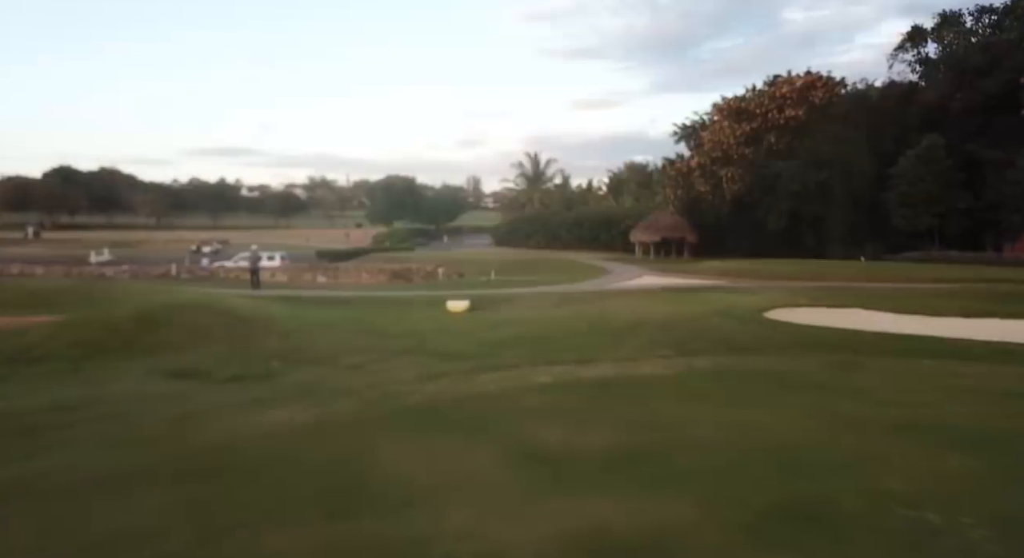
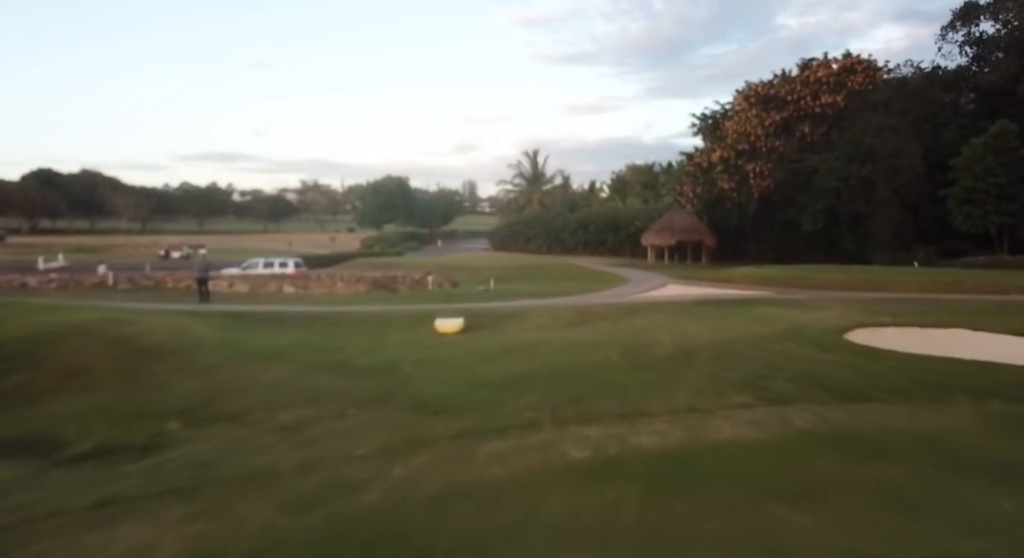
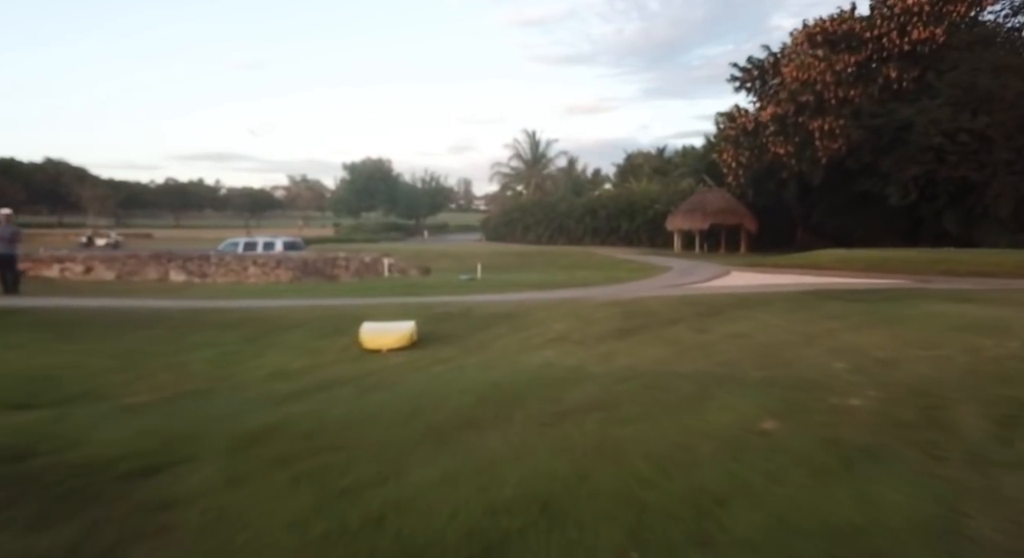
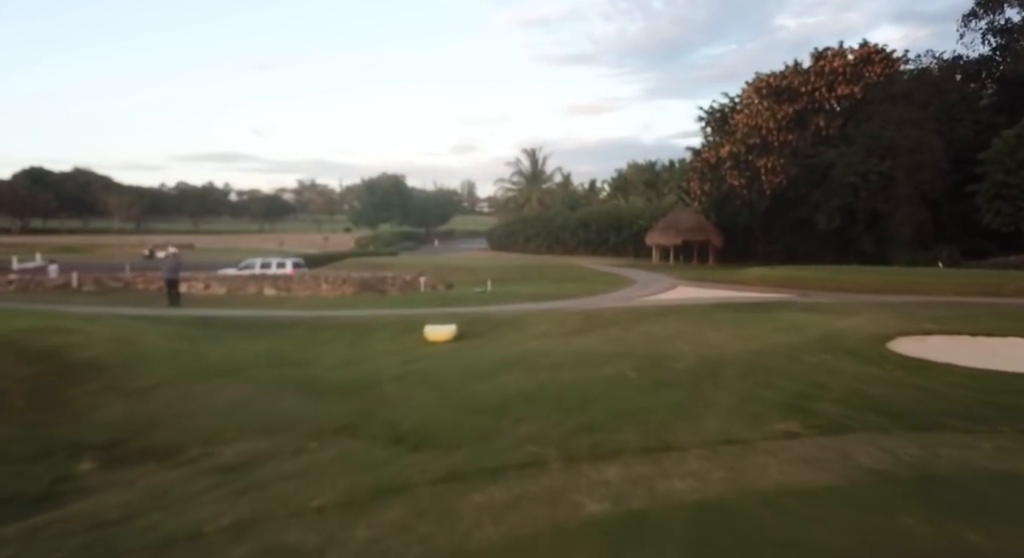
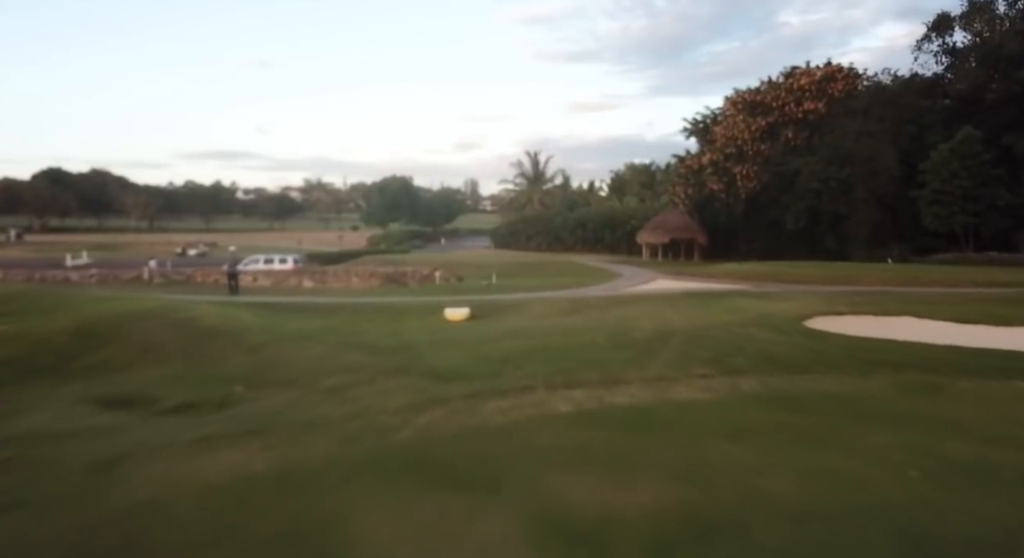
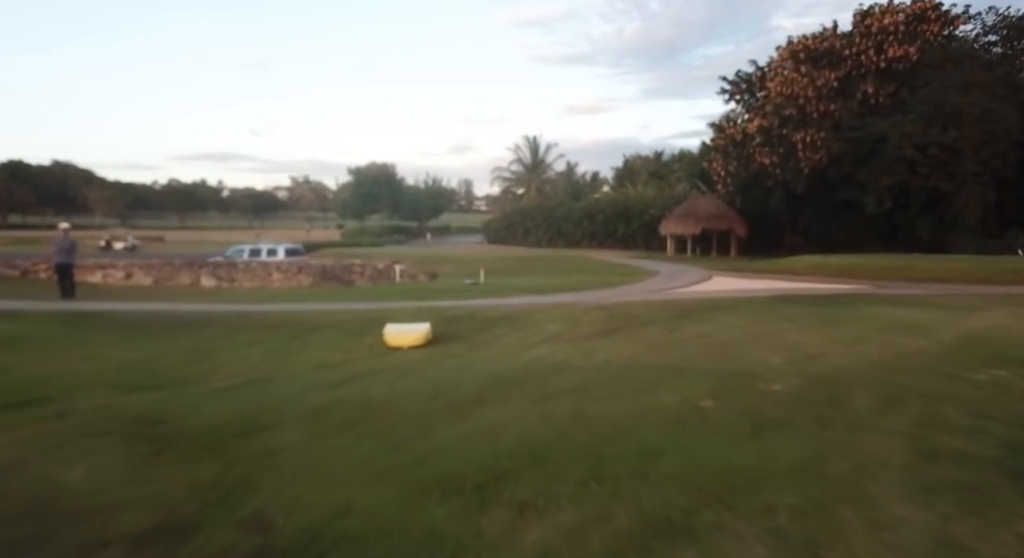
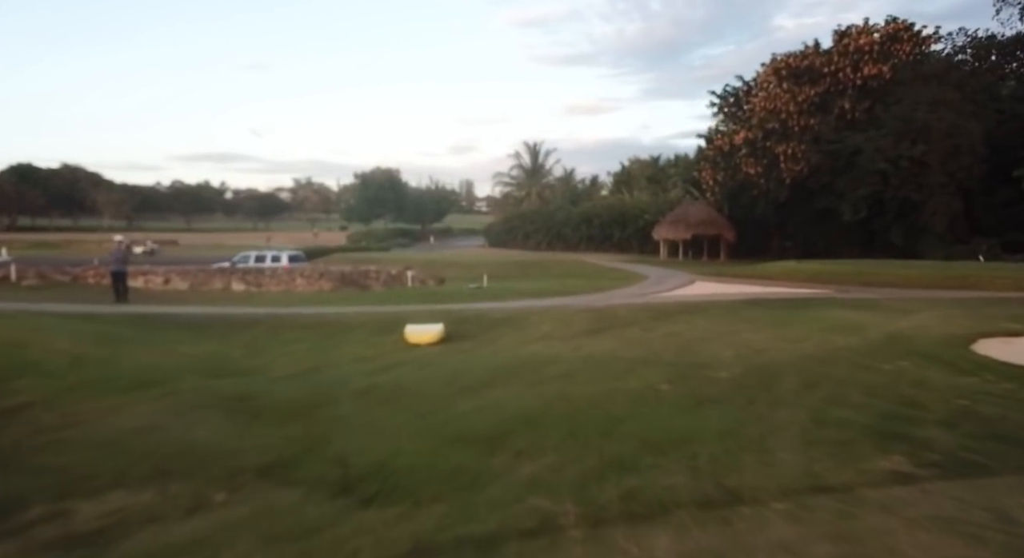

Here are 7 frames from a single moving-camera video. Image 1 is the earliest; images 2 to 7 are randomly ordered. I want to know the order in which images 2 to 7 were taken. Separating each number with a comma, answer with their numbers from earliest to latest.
5, 2, 4, 7, 6, 3
